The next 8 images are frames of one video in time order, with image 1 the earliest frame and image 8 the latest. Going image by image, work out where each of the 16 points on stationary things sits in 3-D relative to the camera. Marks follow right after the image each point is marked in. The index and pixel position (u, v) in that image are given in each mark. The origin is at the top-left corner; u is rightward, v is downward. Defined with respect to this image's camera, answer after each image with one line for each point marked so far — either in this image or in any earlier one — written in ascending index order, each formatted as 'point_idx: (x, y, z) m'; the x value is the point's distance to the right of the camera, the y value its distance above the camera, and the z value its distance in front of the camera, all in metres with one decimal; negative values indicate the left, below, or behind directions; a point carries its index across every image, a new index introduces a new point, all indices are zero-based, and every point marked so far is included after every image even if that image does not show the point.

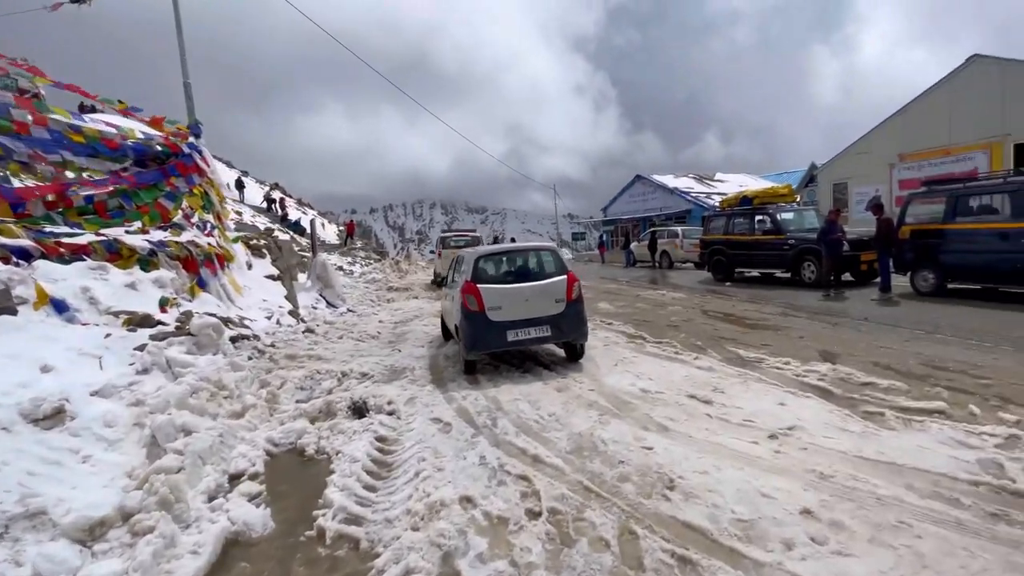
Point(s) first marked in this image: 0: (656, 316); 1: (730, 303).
0: (+3.0, -0.6, +9.9) m
1: (+5.0, -0.3, +10.8) m
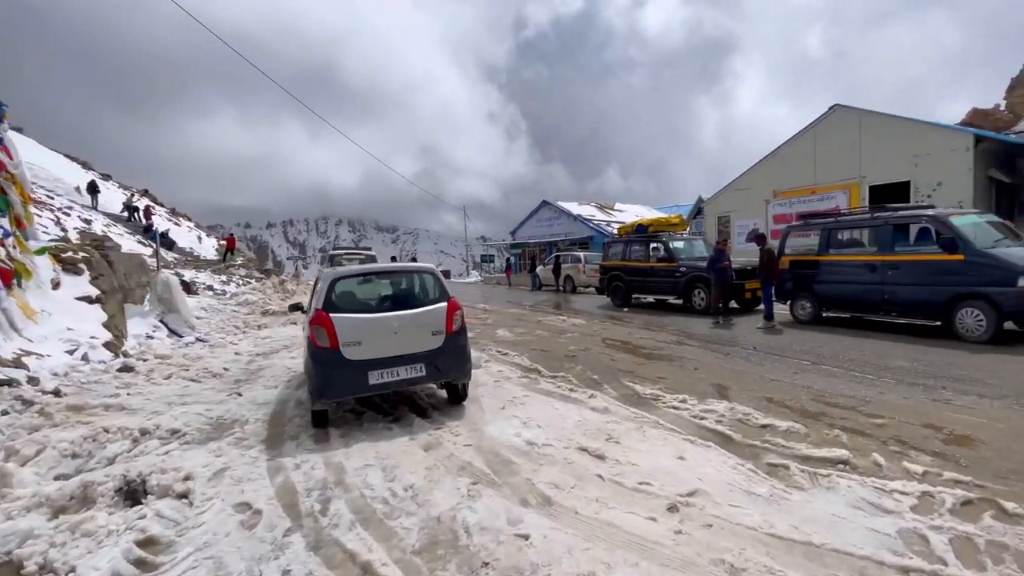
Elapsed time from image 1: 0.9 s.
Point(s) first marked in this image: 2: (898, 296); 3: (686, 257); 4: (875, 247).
0: (+0.8, -1.1, +9.2) m
1: (+2.6, -0.9, +10.5) m
2: (+7.1, -0.2, +8.6) m
3: (+5.0, +0.9, +13.4) m
4: (+7.0, +0.8, +9.0) m
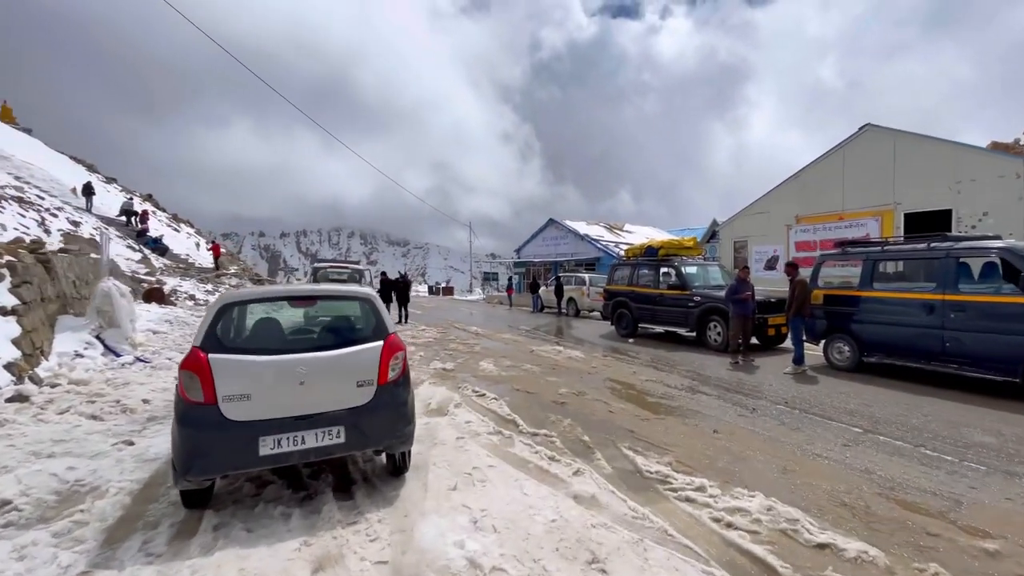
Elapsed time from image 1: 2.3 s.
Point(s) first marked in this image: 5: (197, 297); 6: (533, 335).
0: (+0.5, -1.6, +7.8) m
1: (+2.3, -1.5, +9.0) m
2: (+6.8, -0.9, +7.1) m
3: (+4.8, +0.1, +11.9) m
4: (+6.7, +0.1, +7.5) m
5: (-12.9, -0.4, +19.5) m
6: (+0.7, -1.5, +14.7) m
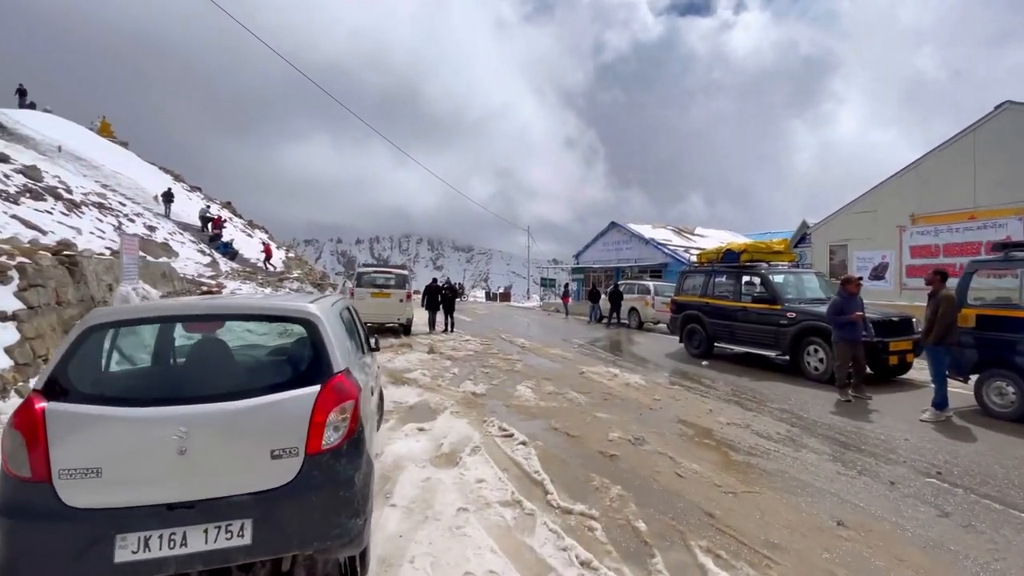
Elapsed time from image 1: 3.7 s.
0: (+1.0, -1.8, +6.2) m
1: (+2.9, -1.7, +7.1) m
2: (+7.2, -1.1, +4.7) m
3: (+5.8, -0.2, +9.7) m
4: (+7.1, -0.2, +5.1) m
5: (-10.7, -0.5, +19.6) m
6: (+2.1, -1.7, +13.0) m
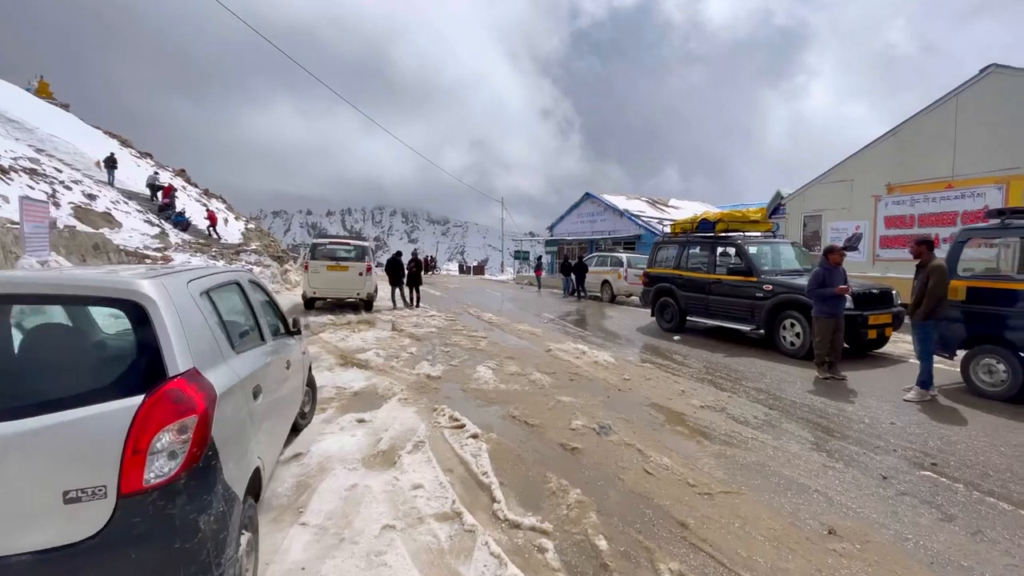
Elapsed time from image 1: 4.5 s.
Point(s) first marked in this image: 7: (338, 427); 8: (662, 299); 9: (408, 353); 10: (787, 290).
0: (+0.4, -1.4, +5.5) m
1: (+2.3, -1.3, +6.6) m
2: (+6.7, -0.8, +4.3) m
3: (+5.1, +0.4, +9.2) m
4: (+6.6, +0.1, +4.7) m
5: (-11.9, +0.5, +18.3) m
6: (+1.2, -1.0, +12.4) m
7: (-1.9, -1.5, +5.0) m
8: (+3.6, -0.3, +11.3) m
9: (-2.0, -1.2, +8.8) m
10: (+5.0, 0.0, +8.5) m
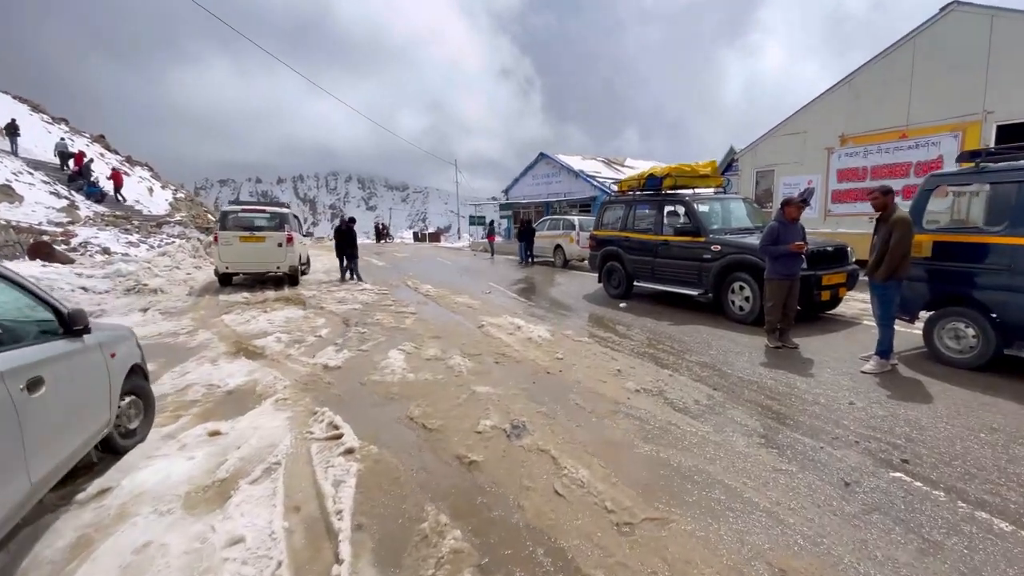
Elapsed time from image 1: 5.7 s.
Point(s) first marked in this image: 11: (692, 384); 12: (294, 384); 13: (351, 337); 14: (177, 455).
0: (-0.5, -1.1, +4.6) m
1: (+1.3, -0.9, +5.8) m
2: (+5.8, -0.4, +3.8) m
3: (+3.8, +1.1, +8.5) m
4: (+5.7, +0.6, +4.1) m
5: (-13.8, +1.3, +16.2) m
6: (-0.3, -0.2, +11.4) m
7: (-2.8, -1.3, +3.9) m
8: (+2.2, +0.6, +10.4) m
9: (-3.2, -0.8, +7.6) m
10: (+3.7, +0.6, +7.7) m
11: (+1.9, -1.0, +5.0) m
12: (-2.5, -1.1, +5.3) m
13: (-2.5, -0.8, +7.4) m
14: (-2.7, -1.3, +3.7) m
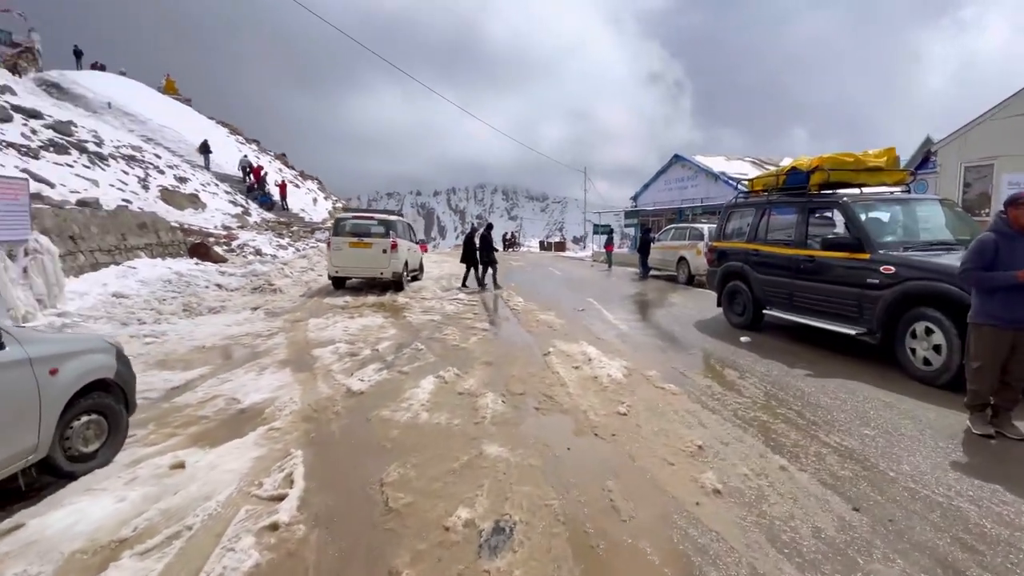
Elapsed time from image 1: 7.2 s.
0: (-0.4, -1.3, +3.4) m
1: (+1.6, -1.2, +4.1) m
2: (+5.4, -0.8, +0.9) m
3: (+4.9, +0.6, +6.0) m
4: (+5.5, +0.1, +1.2) m
5: (-9.8, +1.4, +18.4) m
6: (+1.7, -0.6, +9.9) m
7: (-2.8, -1.4, +3.4) m
8: (+3.9, +0.1, +8.3) m
9: (-2.1, -0.9, +7.1) m
10: (+4.6, +0.2, +5.3) m
11: (+2.0, -1.3, +3.1) m
12: (-2.1, -1.2, +4.7) m
13: (-1.5, -0.9, +6.7) m
14: (-2.7, -1.4, +3.2) m
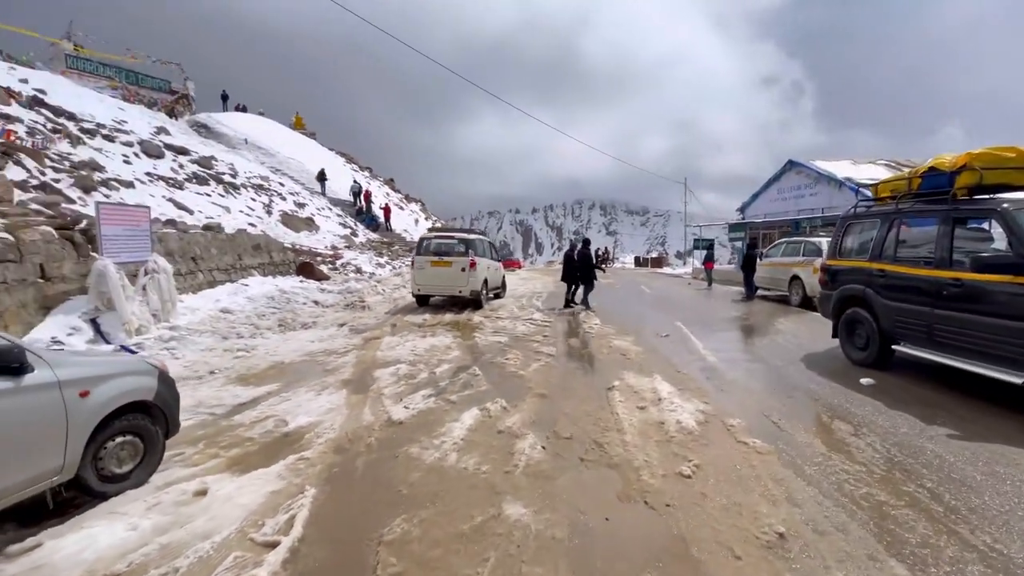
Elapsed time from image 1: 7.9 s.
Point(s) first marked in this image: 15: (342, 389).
0: (-0.3, -1.5, +3.0) m
1: (+1.8, -1.4, +3.1) m
2: (+4.9, -1.0, -0.7) m
3: (+5.5, +0.3, +4.4) m
4: (+5.0, 0.0, -0.4) m
5: (-6.3, +0.7, +19.6) m
6: (+3.2, -1.0, +8.9) m
7: (-2.6, -1.6, +3.4) m
8: (+4.9, -0.3, +6.9) m
9: (-1.2, -1.2, +6.9) m
10: (+5.0, -0.1, +3.8) m
11: (+2.0, -1.5, +2.1) m
12: (-1.7, -1.4, +4.5) m
13: (-0.7, -1.2, +6.4) m
14: (-2.6, -1.6, +3.2) m
15: (-2.3, -1.4, +6.3) m
